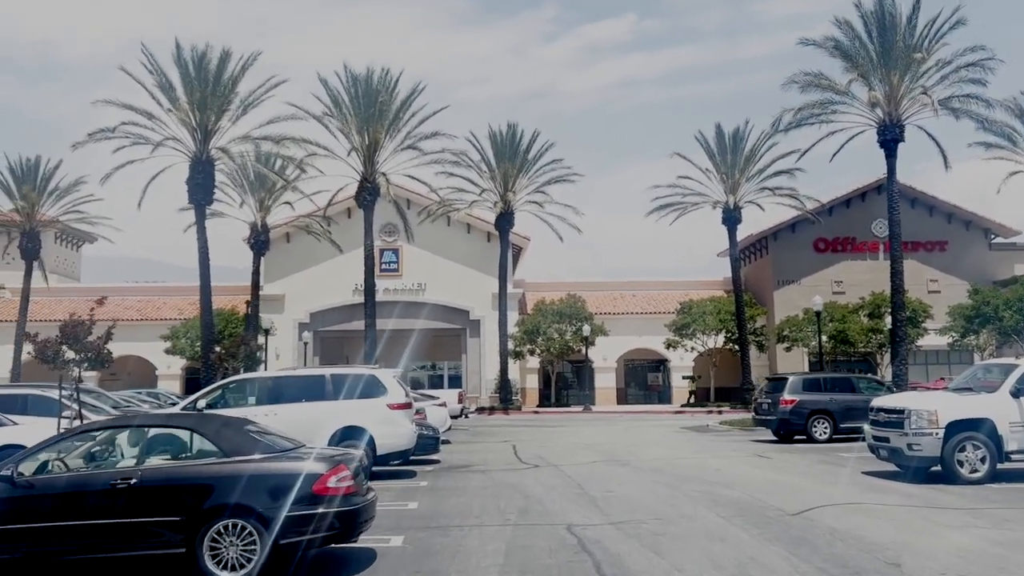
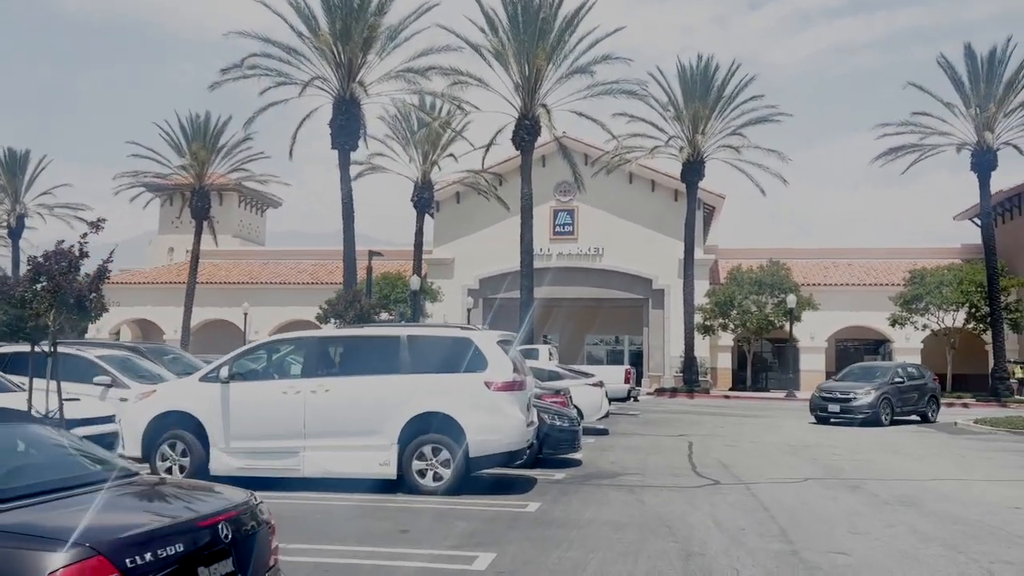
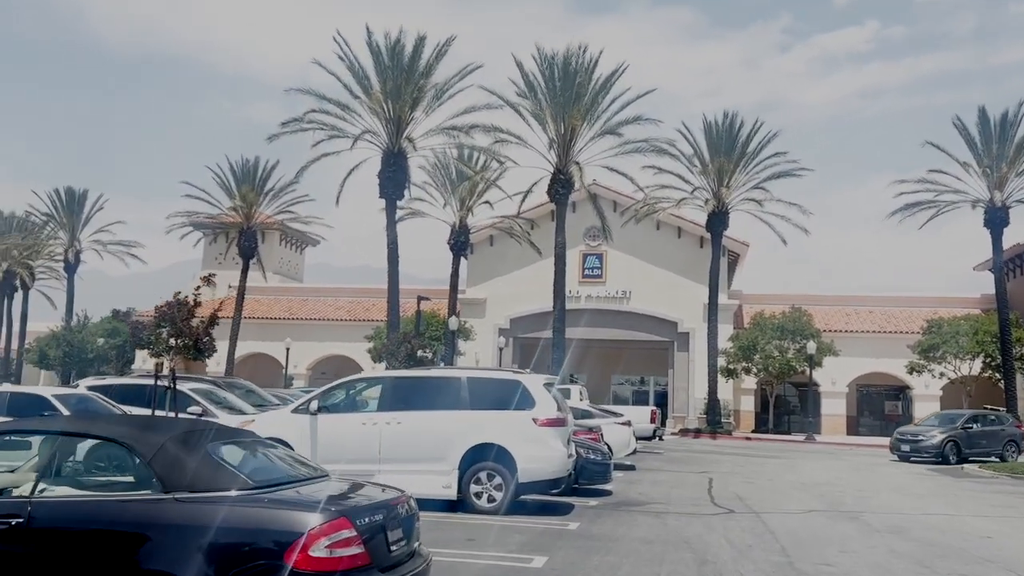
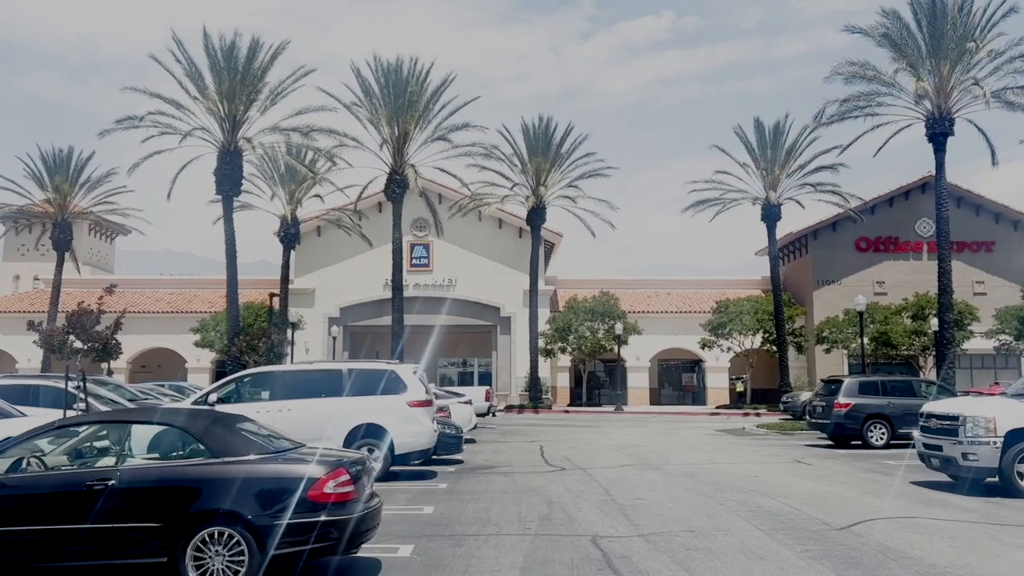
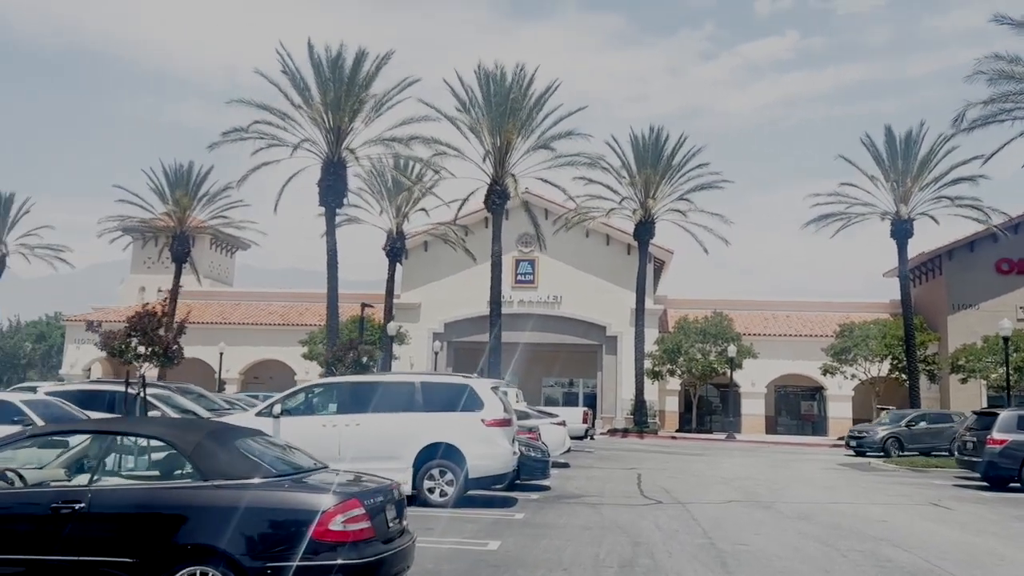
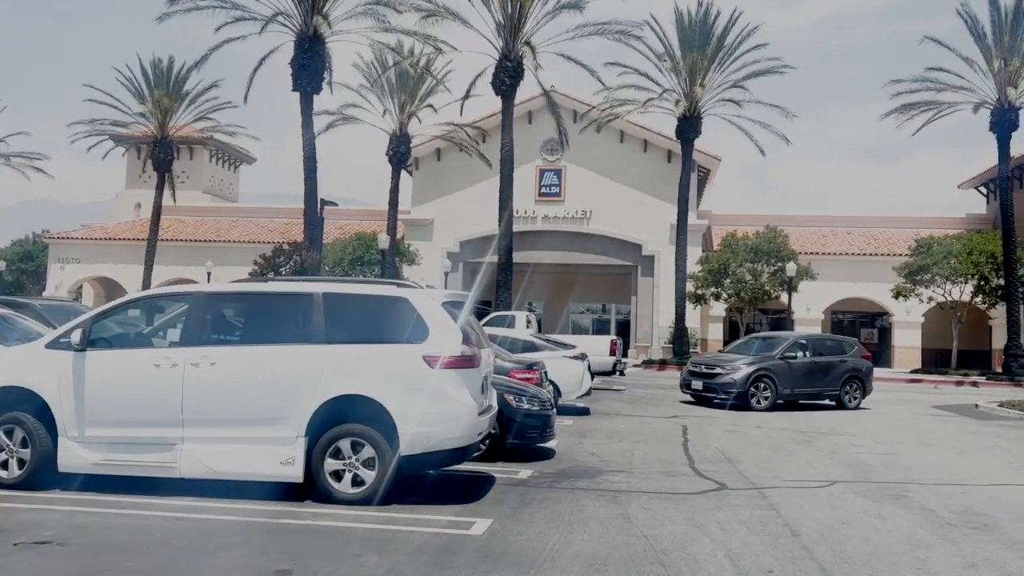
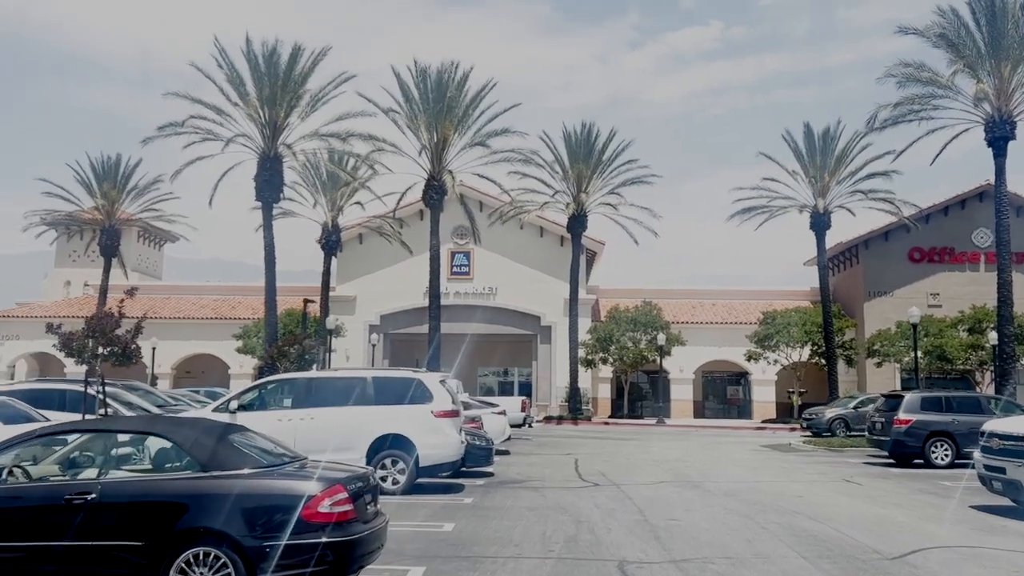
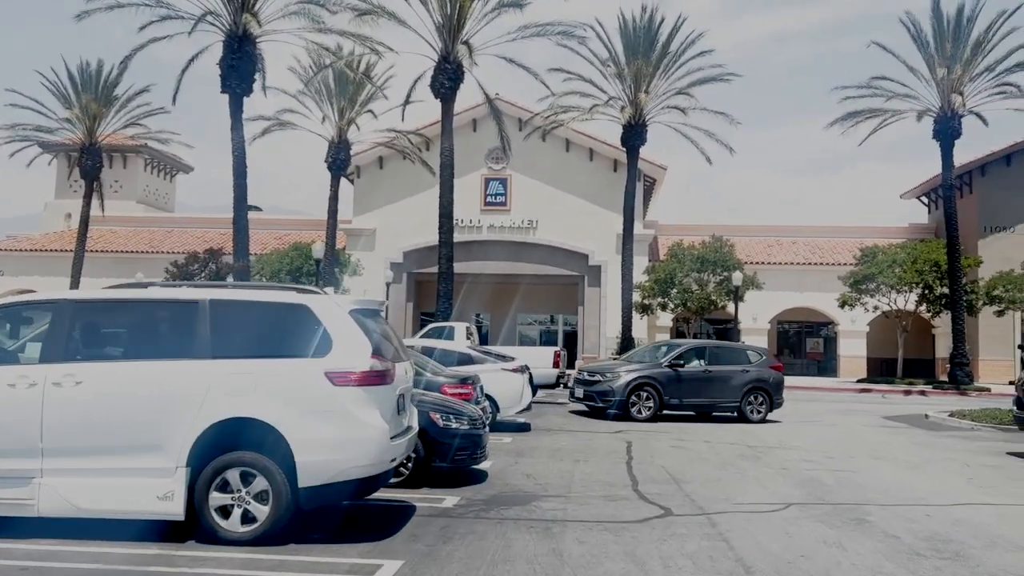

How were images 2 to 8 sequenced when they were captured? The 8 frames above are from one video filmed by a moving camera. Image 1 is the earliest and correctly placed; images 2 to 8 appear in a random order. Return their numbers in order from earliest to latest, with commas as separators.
4, 7, 5, 3, 2, 6, 8
